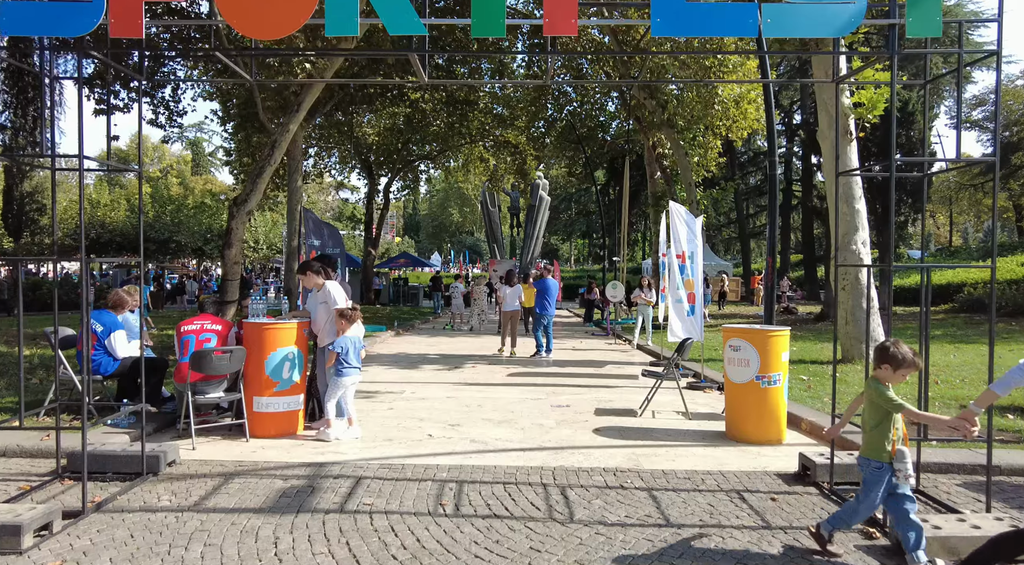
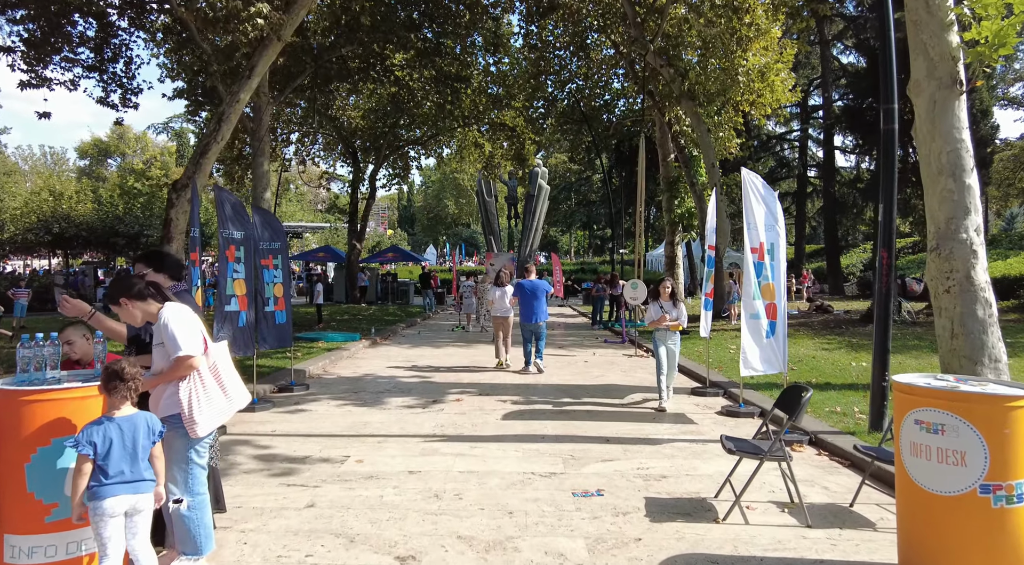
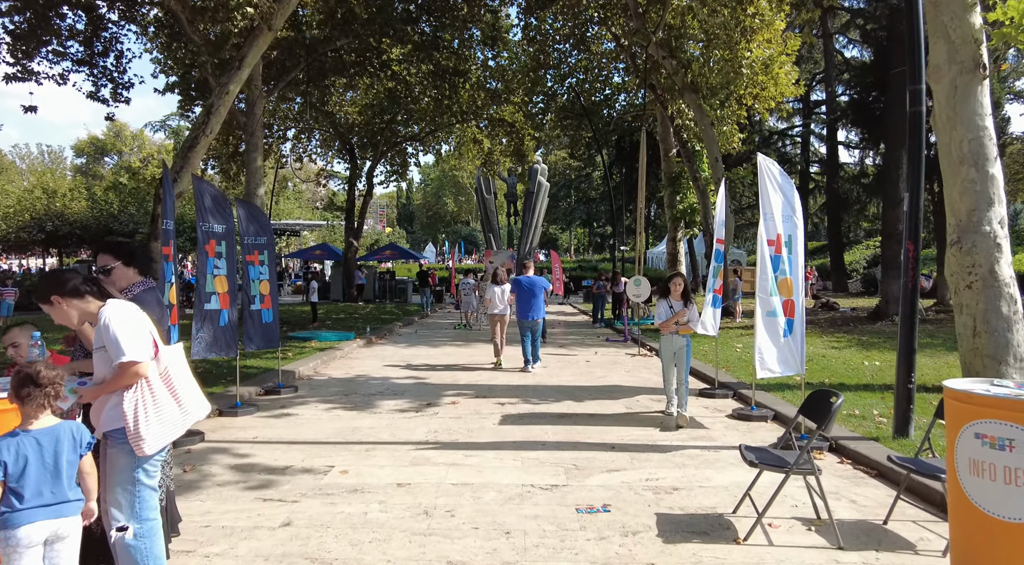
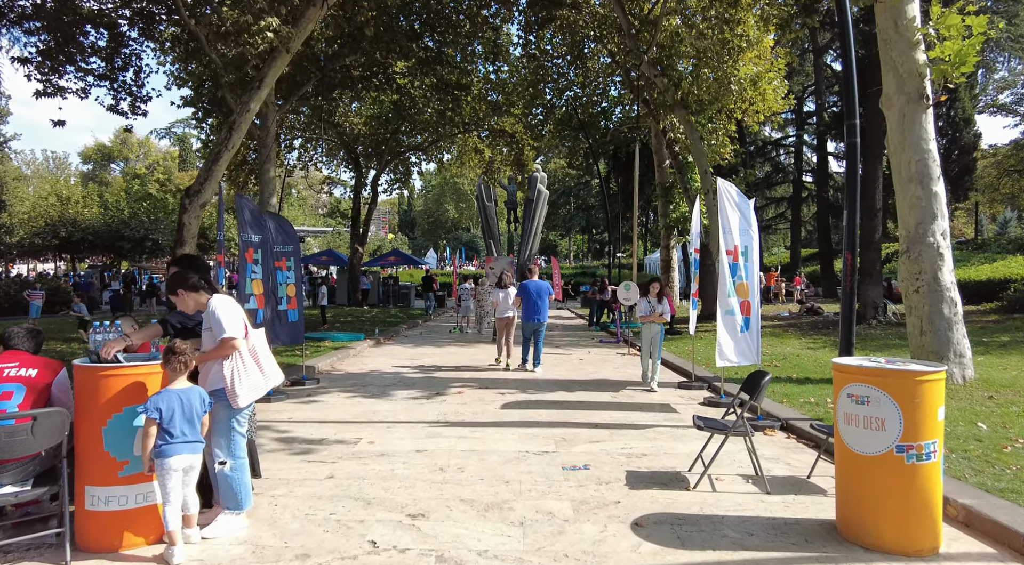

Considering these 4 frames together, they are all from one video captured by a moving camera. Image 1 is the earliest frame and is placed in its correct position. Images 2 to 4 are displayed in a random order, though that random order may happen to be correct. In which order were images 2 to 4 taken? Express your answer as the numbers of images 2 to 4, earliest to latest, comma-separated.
4, 2, 3
